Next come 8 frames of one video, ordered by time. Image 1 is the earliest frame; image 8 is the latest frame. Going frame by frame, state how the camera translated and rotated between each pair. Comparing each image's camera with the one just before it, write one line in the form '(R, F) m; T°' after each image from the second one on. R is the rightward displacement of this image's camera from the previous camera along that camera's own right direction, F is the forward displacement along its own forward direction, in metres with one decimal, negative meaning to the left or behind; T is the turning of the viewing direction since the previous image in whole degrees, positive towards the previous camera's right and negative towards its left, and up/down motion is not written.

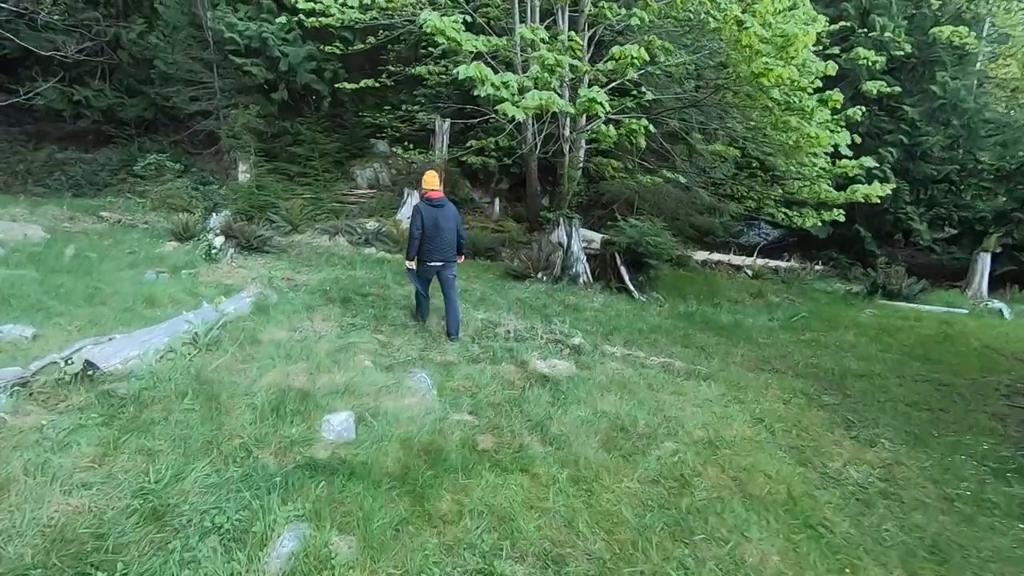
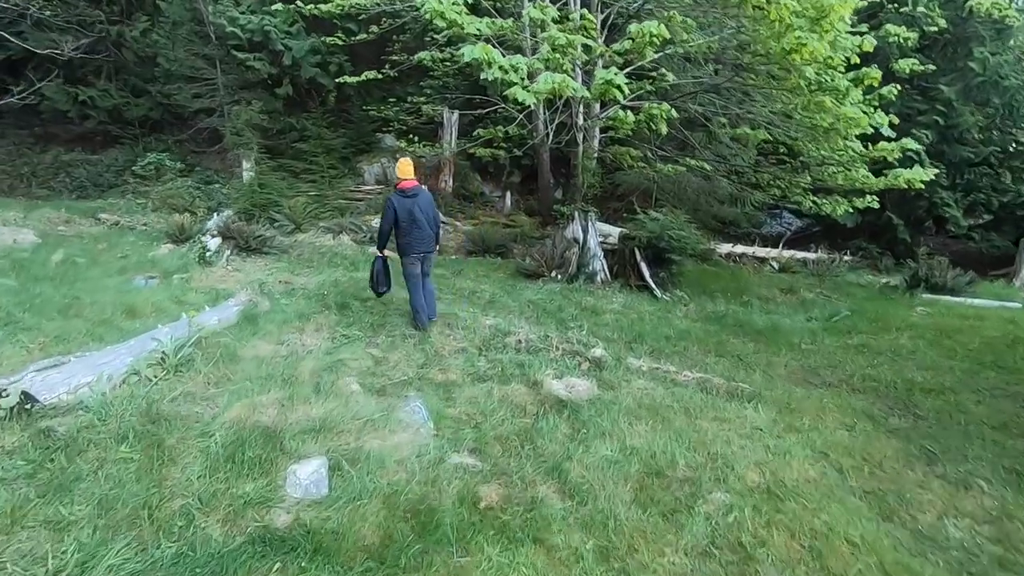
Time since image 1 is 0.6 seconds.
(0.0, +0.6) m; -2°
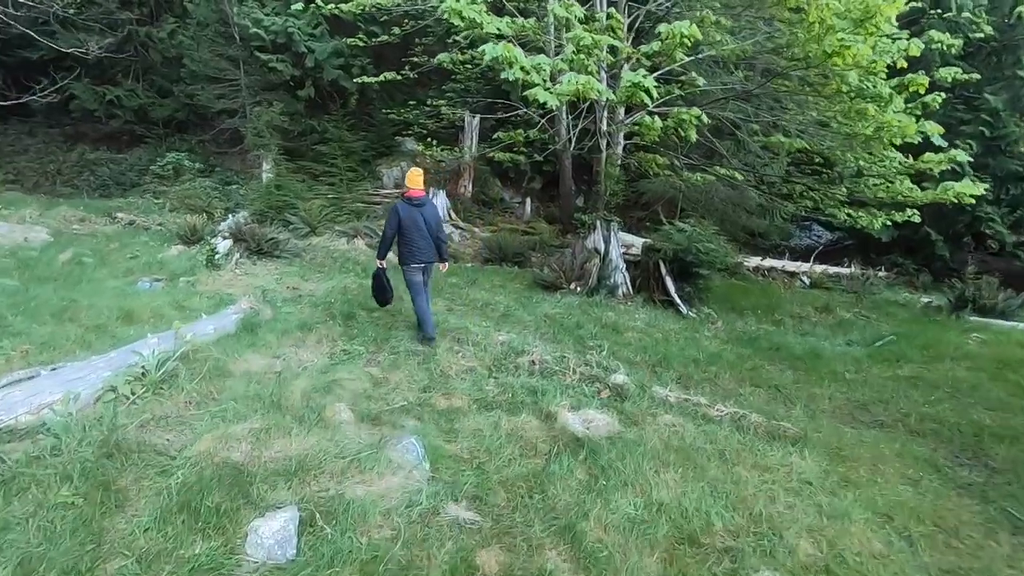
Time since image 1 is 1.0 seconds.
(0.0, +0.4) m; -2°
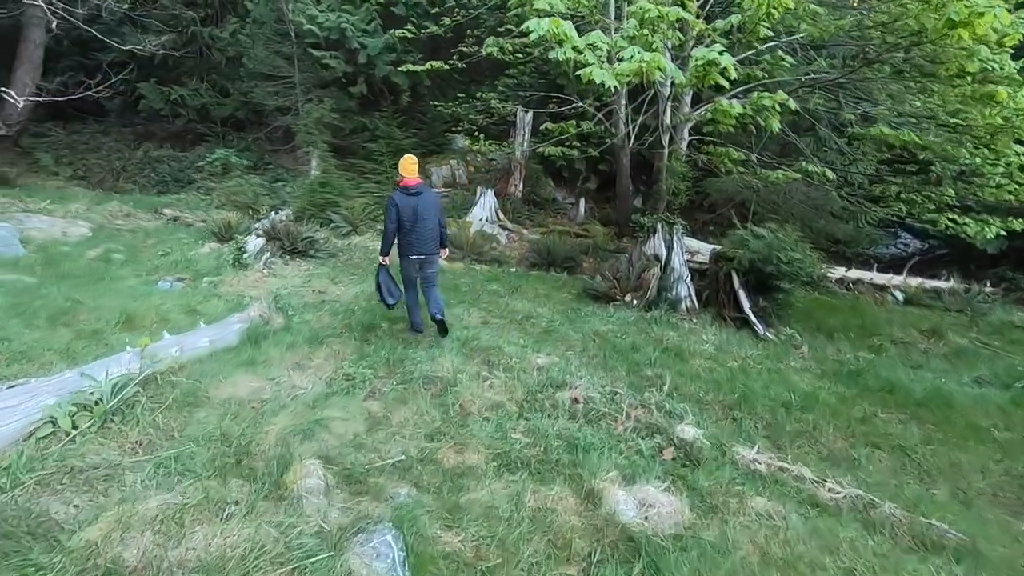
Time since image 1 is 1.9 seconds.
(+0.1, +0.9) m; -6°
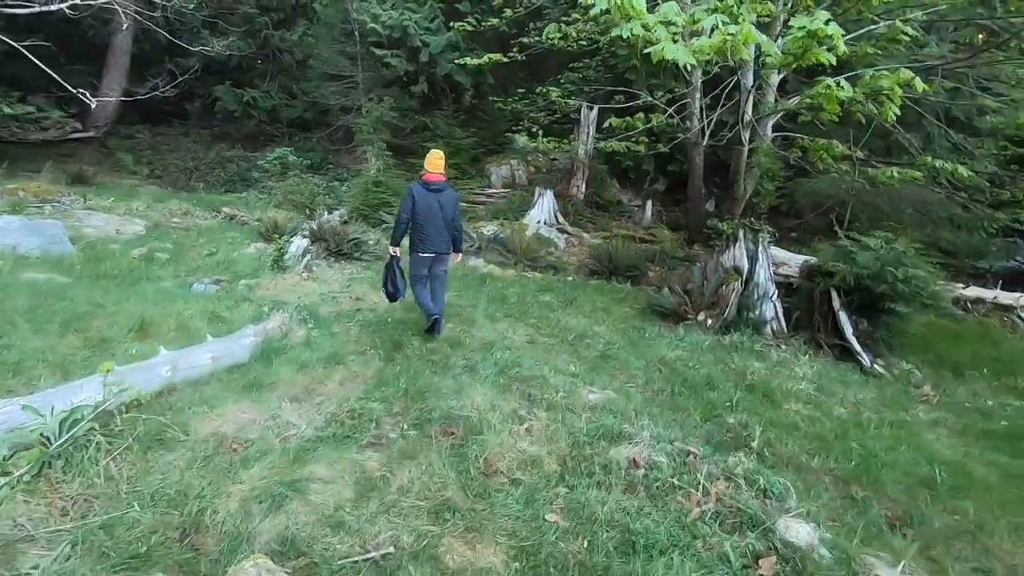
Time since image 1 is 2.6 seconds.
(+0.1, +0.8) m; -7°
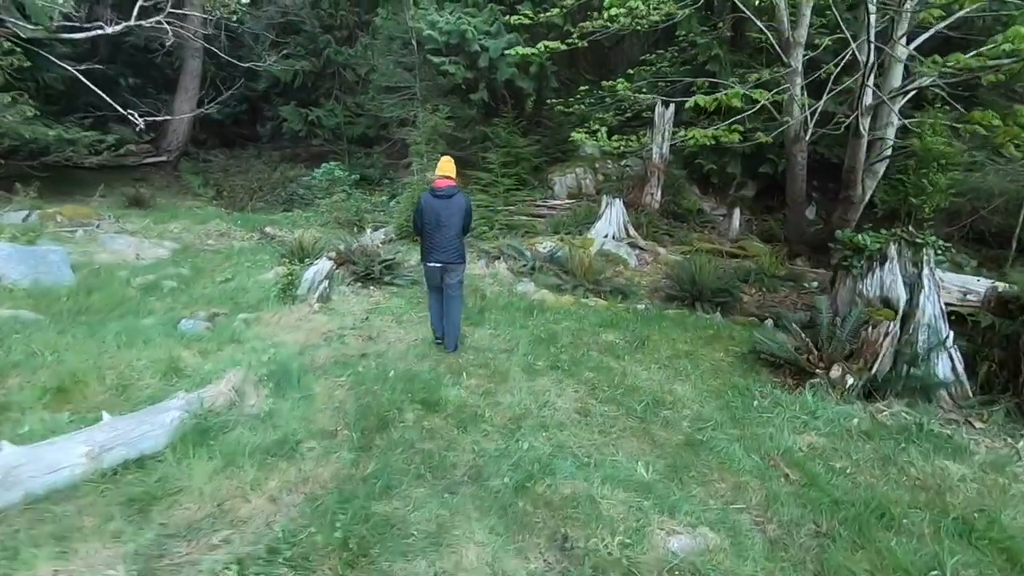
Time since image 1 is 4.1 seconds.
(+0.2, +1.6) m; -8°
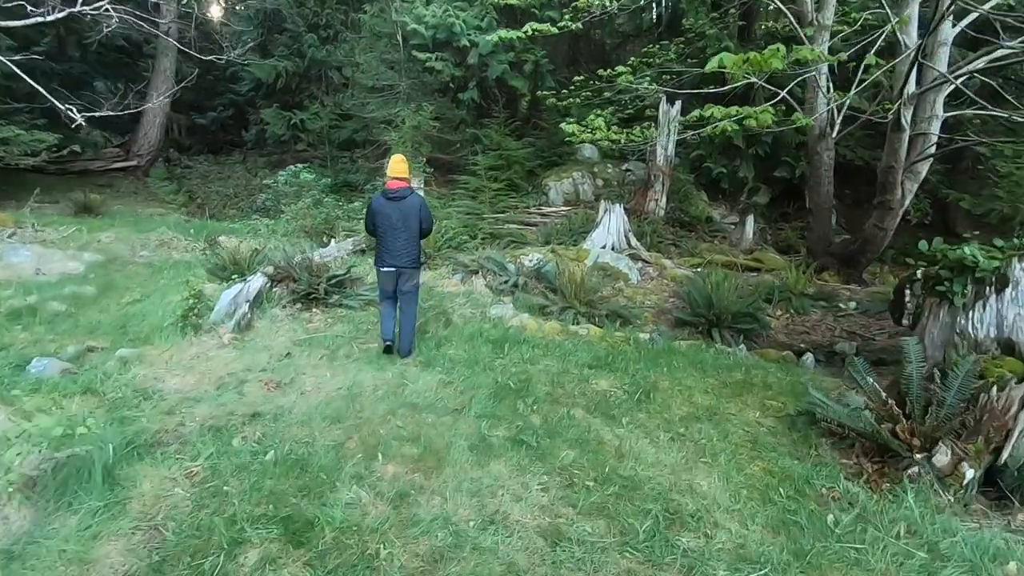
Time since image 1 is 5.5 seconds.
(+0.3, +1.4) m; 0°
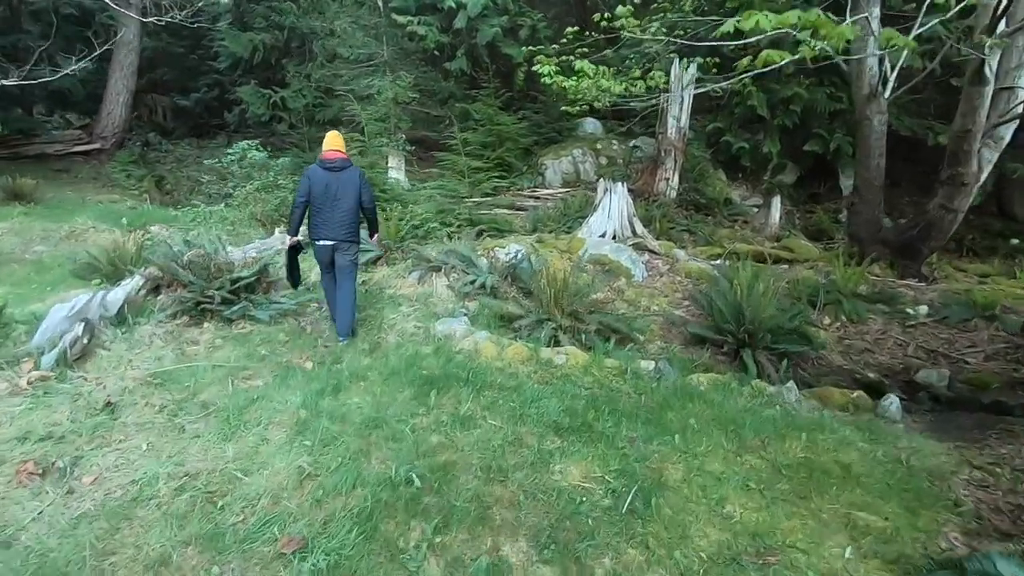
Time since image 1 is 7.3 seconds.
(+0.5, +1.6) m; -1°
